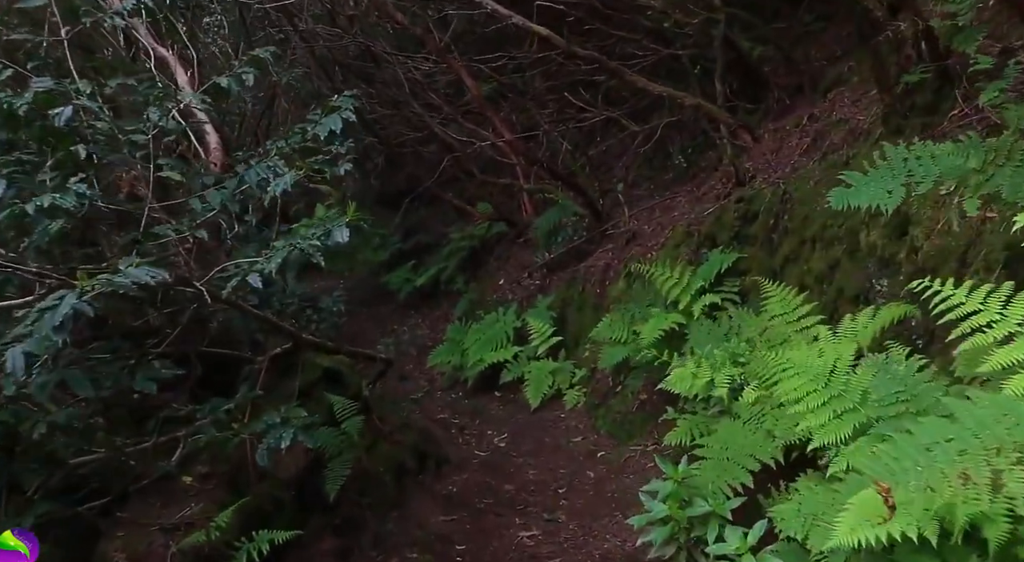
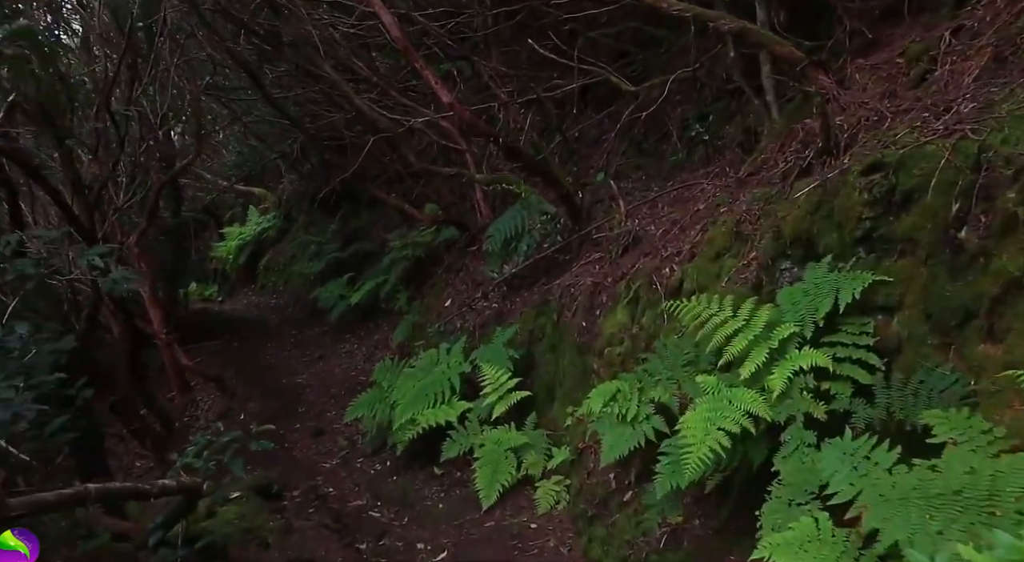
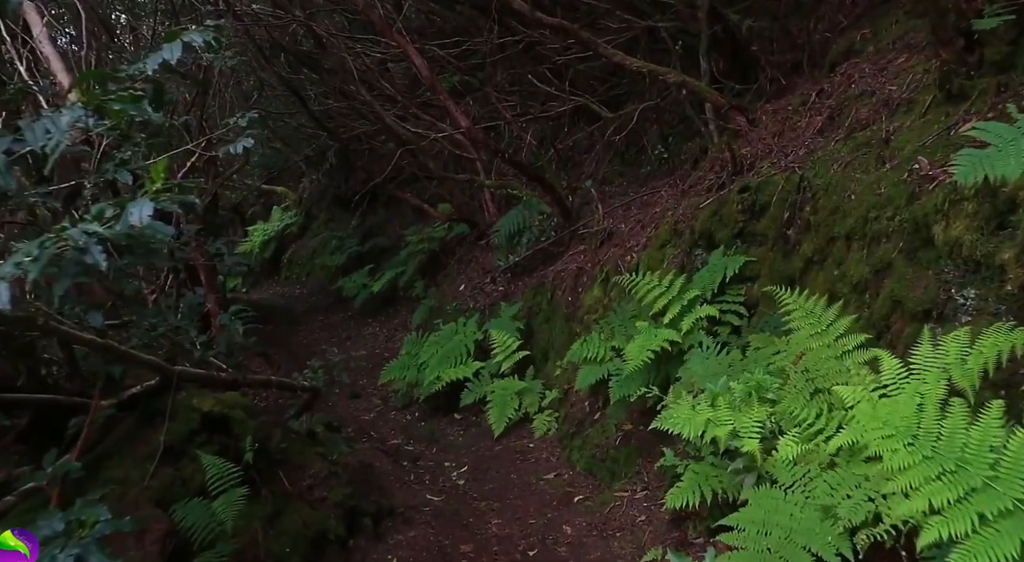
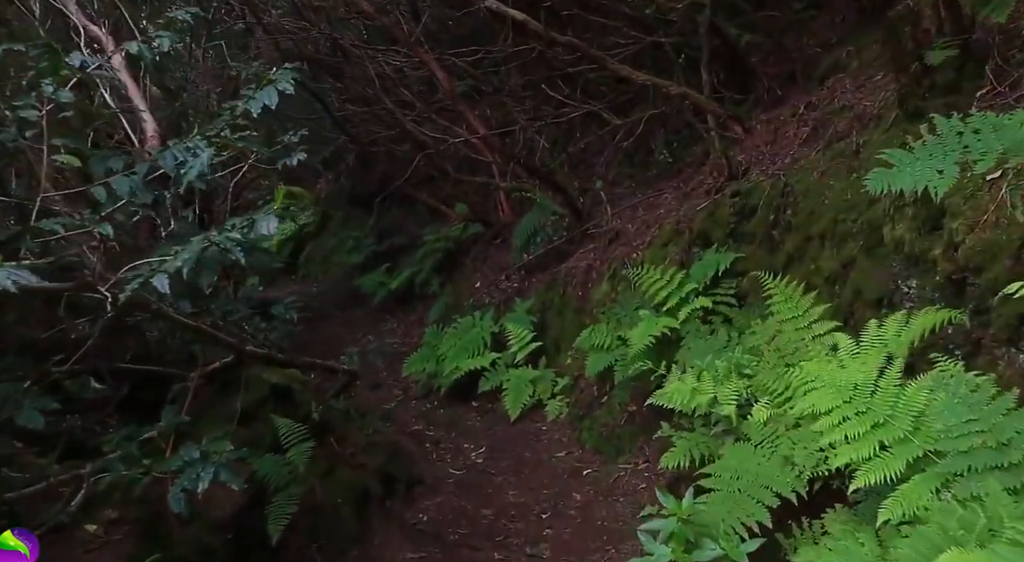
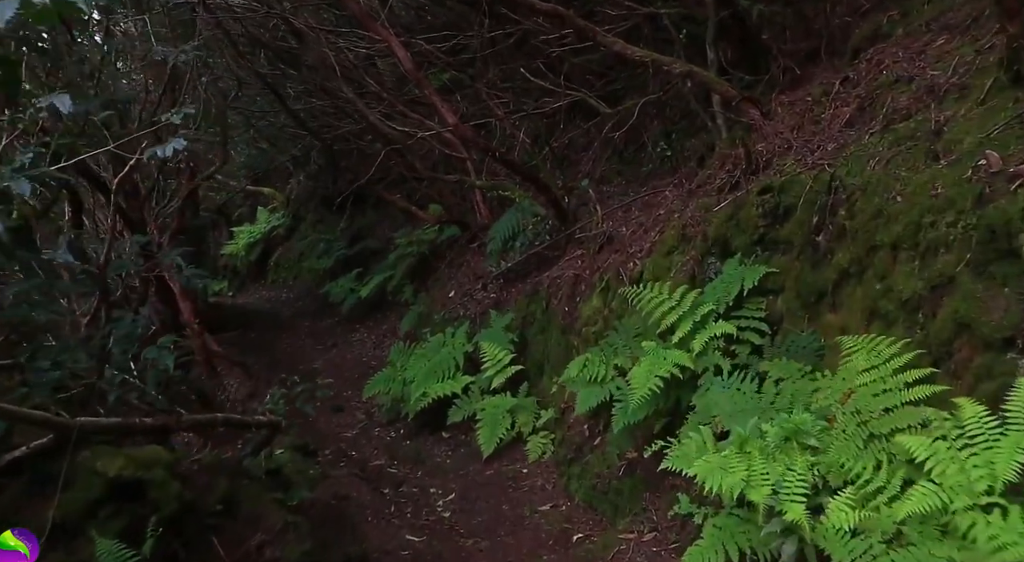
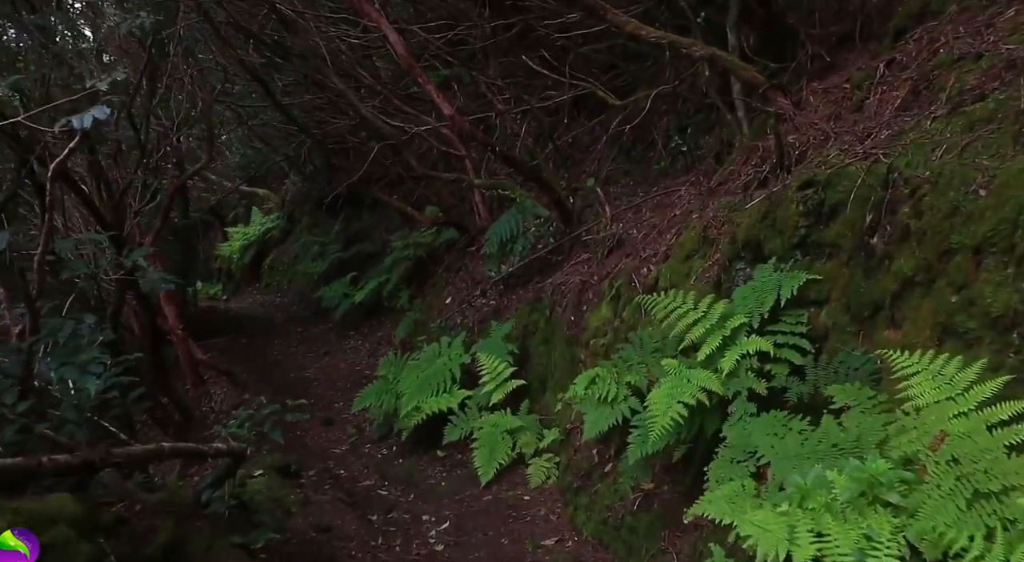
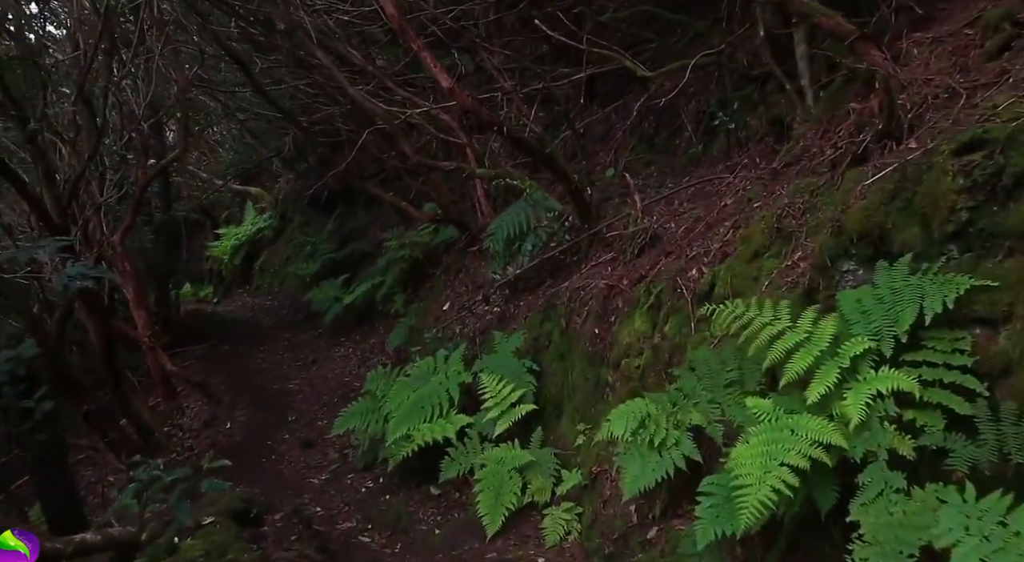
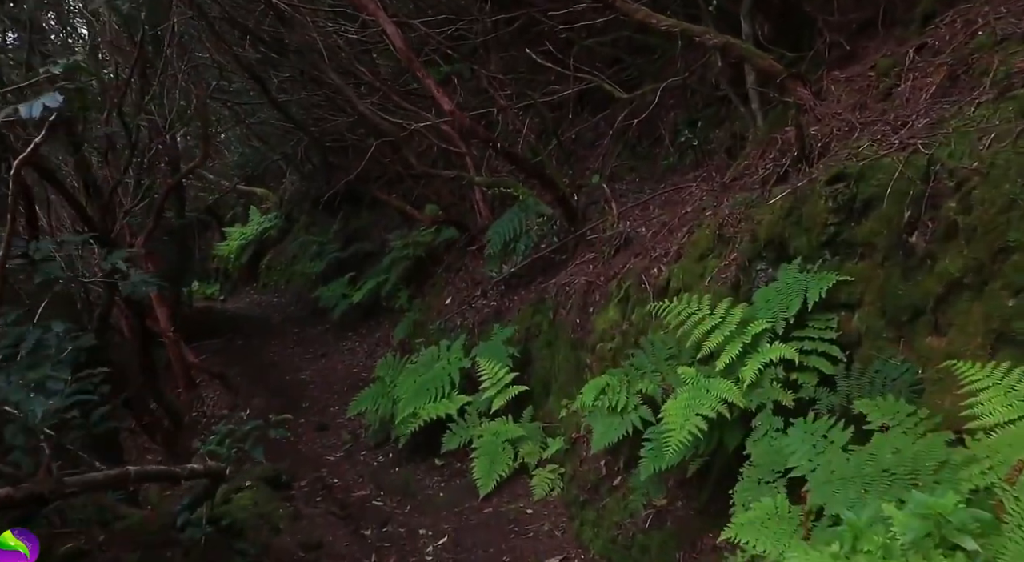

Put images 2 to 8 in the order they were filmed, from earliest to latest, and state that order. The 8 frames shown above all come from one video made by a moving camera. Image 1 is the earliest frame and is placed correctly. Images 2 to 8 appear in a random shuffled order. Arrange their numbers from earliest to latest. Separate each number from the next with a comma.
4, 3, 5, 6, 8, 2, 7
